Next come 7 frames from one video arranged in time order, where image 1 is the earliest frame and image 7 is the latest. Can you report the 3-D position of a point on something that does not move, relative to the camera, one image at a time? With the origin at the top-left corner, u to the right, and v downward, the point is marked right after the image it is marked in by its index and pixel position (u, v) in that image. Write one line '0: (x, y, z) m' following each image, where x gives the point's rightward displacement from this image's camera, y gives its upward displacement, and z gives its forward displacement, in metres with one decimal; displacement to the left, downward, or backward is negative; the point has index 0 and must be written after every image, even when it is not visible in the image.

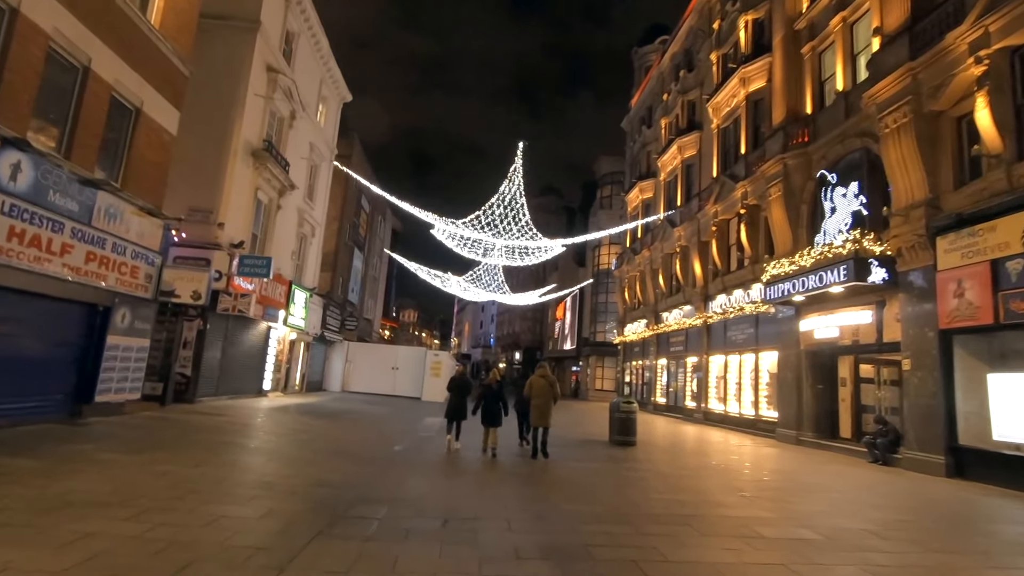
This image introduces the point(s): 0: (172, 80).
0: (-8.1, +4.9, +12.8) m
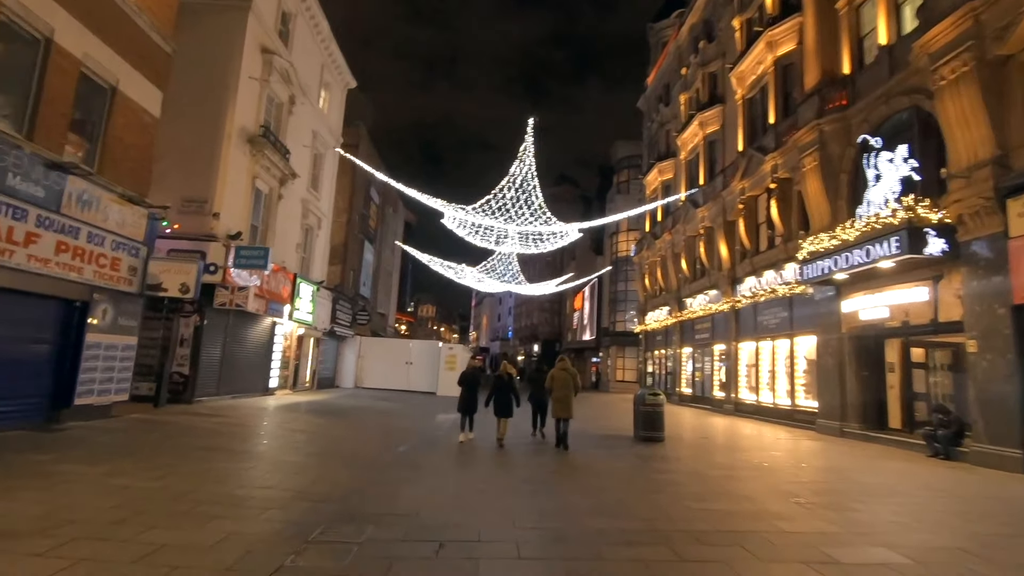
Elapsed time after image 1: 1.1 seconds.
0: (-7.9, +5.1, +11.9) m
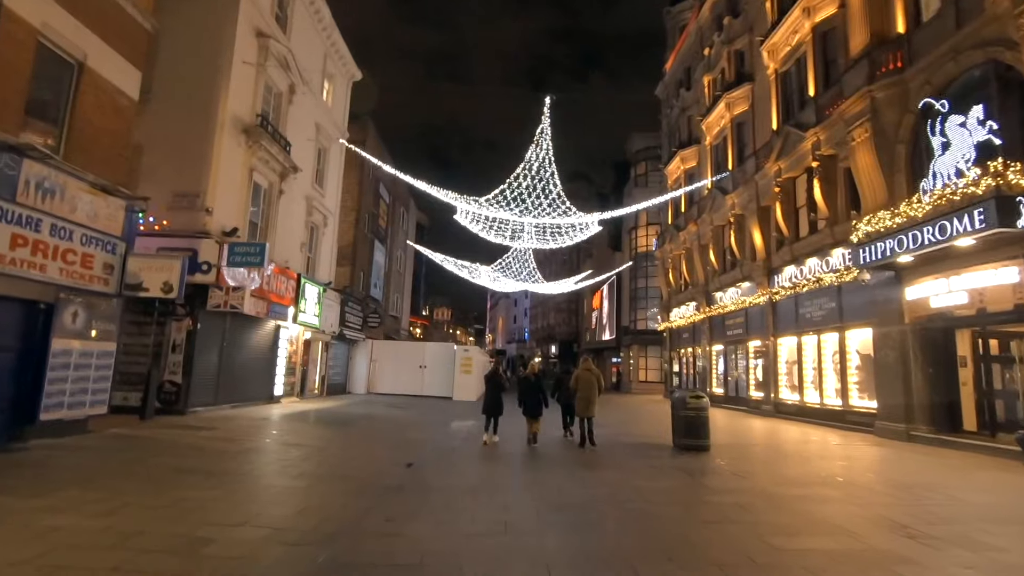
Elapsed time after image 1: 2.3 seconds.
0: (-7.6, +5.1, +10.7) m
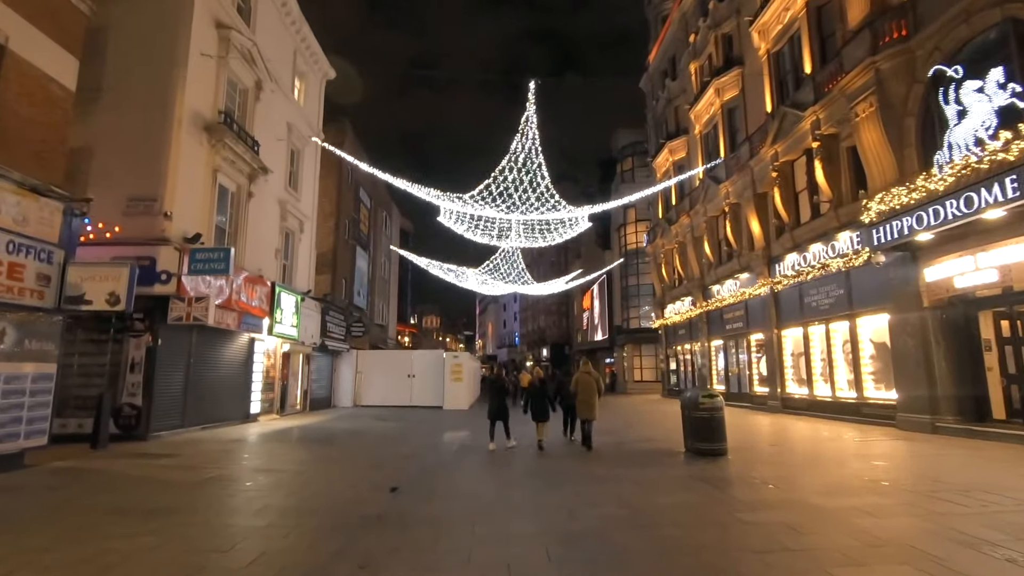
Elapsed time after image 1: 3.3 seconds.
0: (-8.0, +4.8, +9.5) m
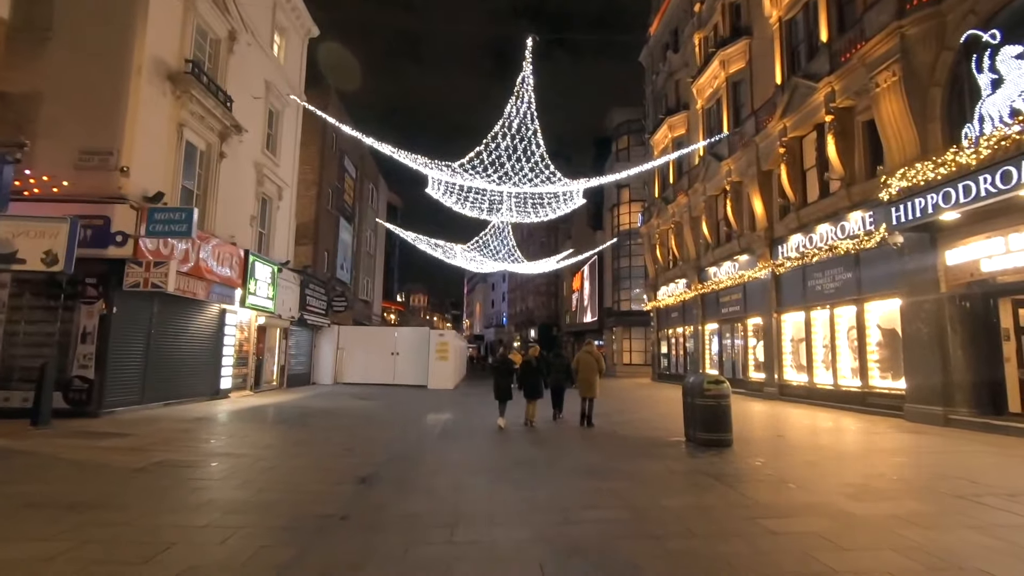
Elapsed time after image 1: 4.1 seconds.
0: (-8.0, +5.5, +8.2) m
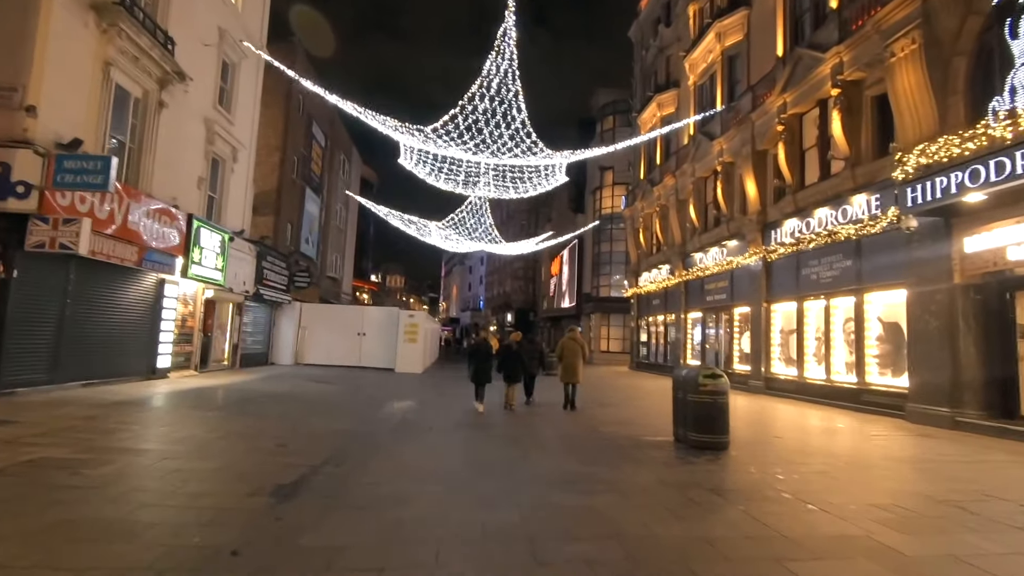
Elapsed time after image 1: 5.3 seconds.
0: (-8.2, +6.1, +6.4) m
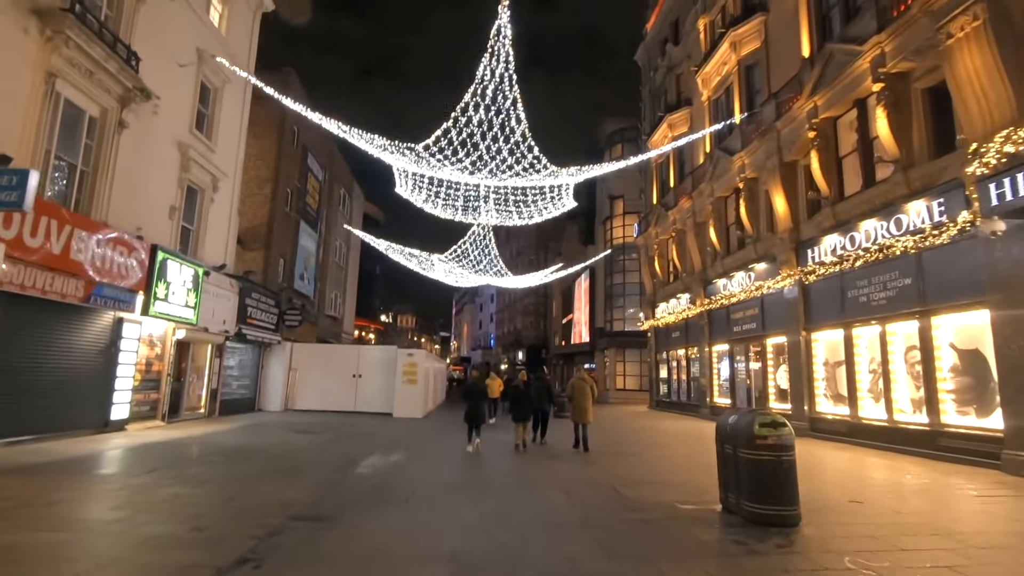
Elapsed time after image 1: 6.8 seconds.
0: (-8.5, +5.7, +5.2) m
